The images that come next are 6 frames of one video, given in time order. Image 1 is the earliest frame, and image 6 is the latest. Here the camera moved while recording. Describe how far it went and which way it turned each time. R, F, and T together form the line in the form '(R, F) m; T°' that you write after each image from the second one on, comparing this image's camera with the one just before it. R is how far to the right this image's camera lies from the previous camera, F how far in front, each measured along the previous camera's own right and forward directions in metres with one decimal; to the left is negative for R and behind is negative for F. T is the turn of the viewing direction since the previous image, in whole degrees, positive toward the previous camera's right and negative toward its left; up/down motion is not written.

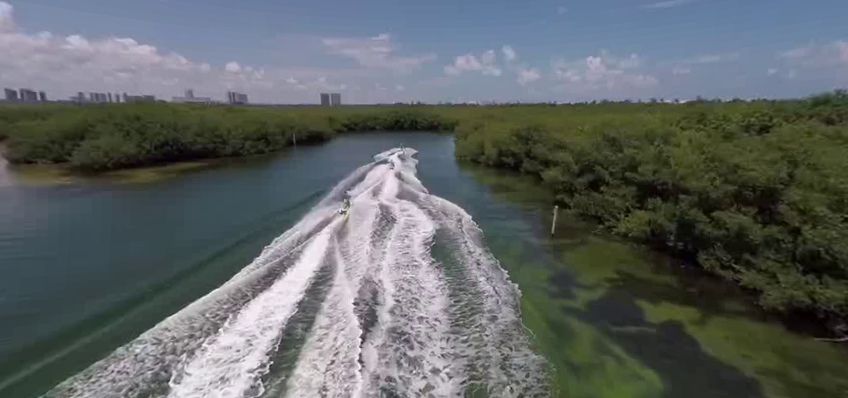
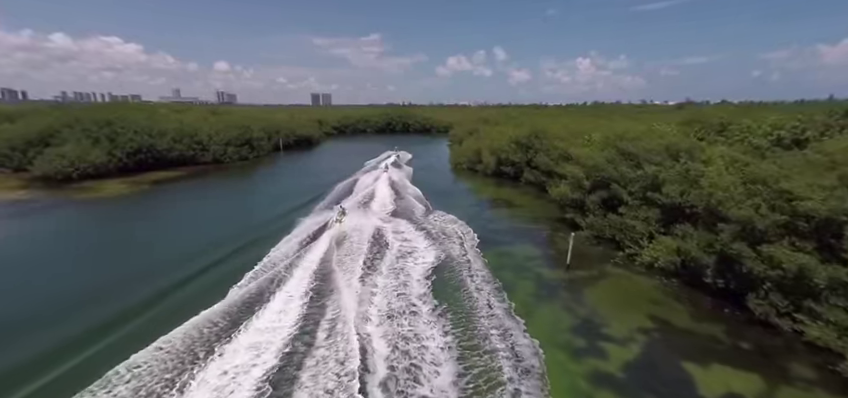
(-0.2, +1.8) m; +1°
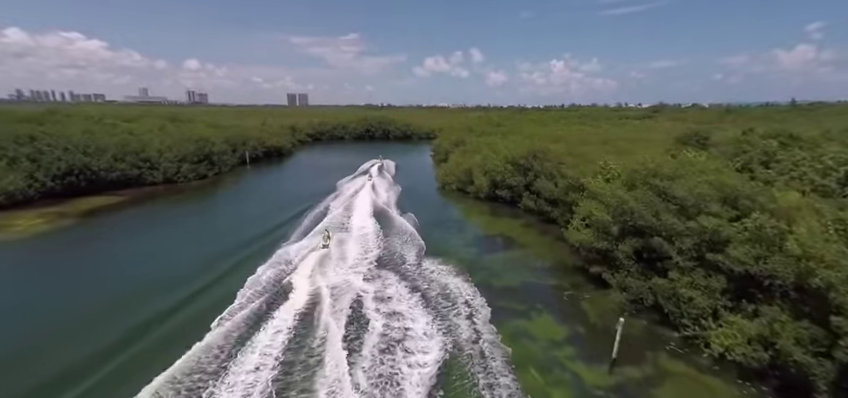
(-0.4, +3.4) m; +3°
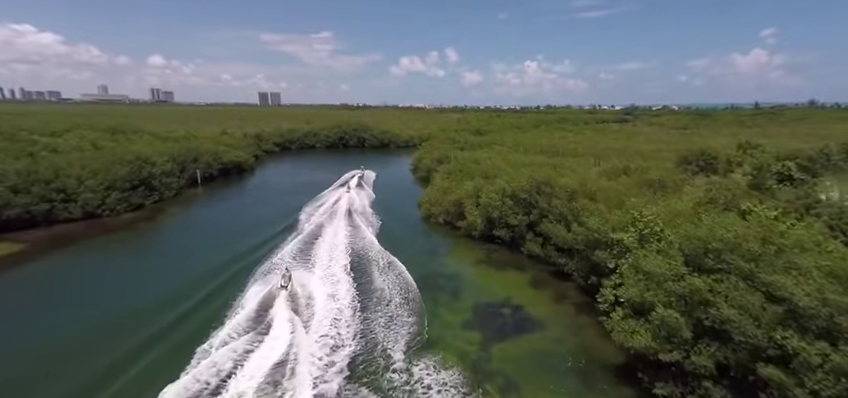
(-0.3, +4.2) m; +3°
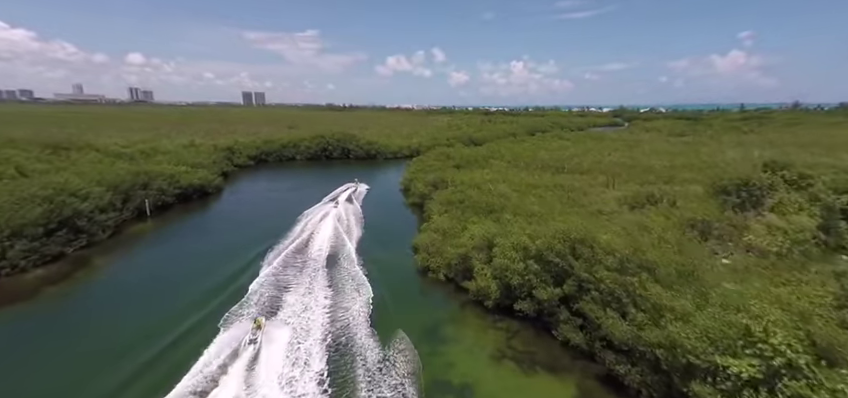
(-0.4, +4.9) m; +2°
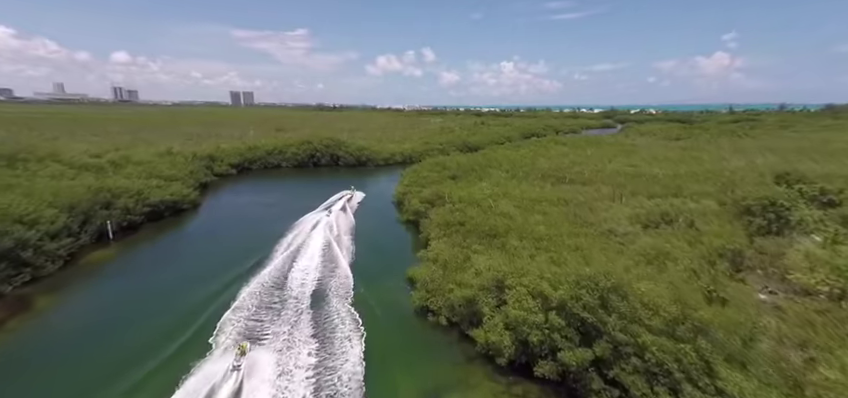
(-0.3, +2.6) m; +1°
